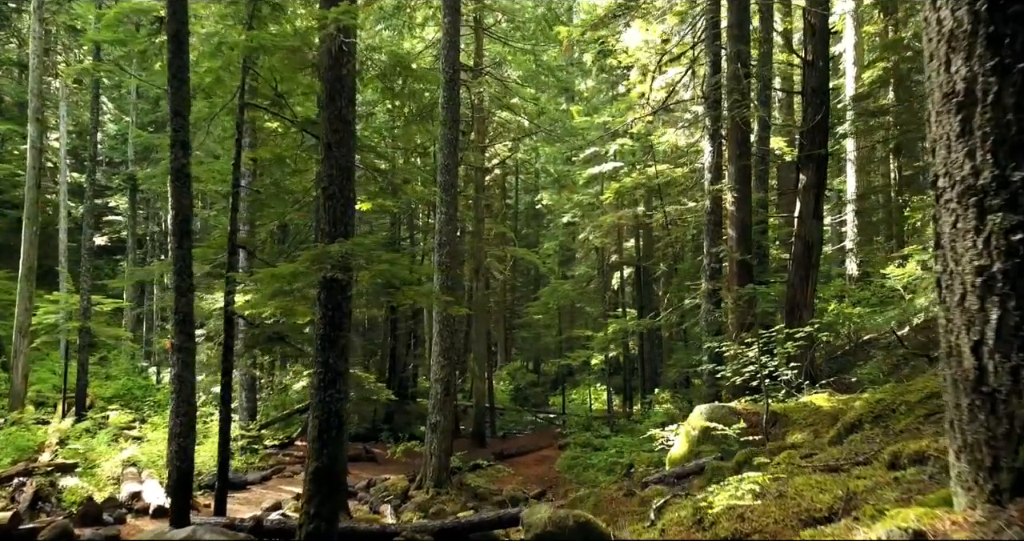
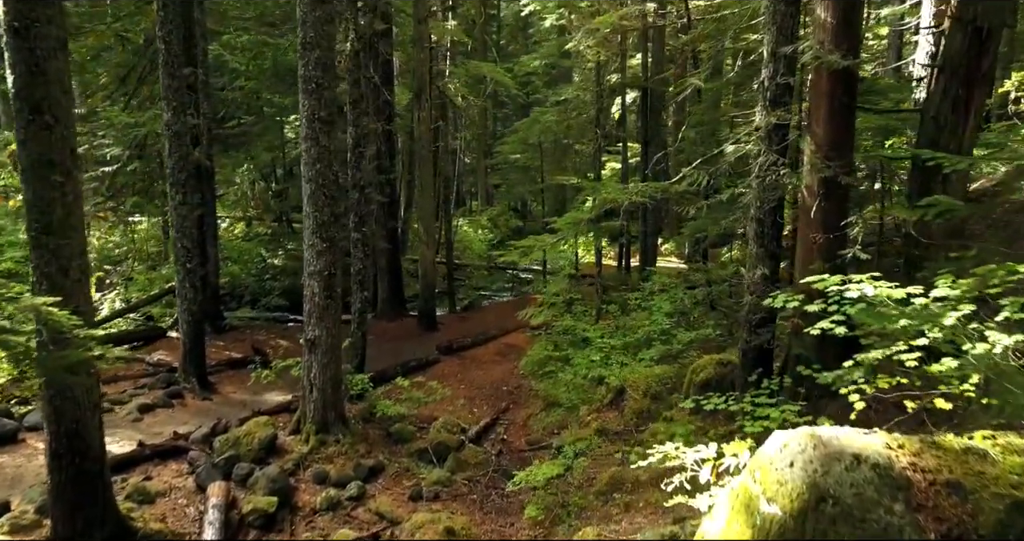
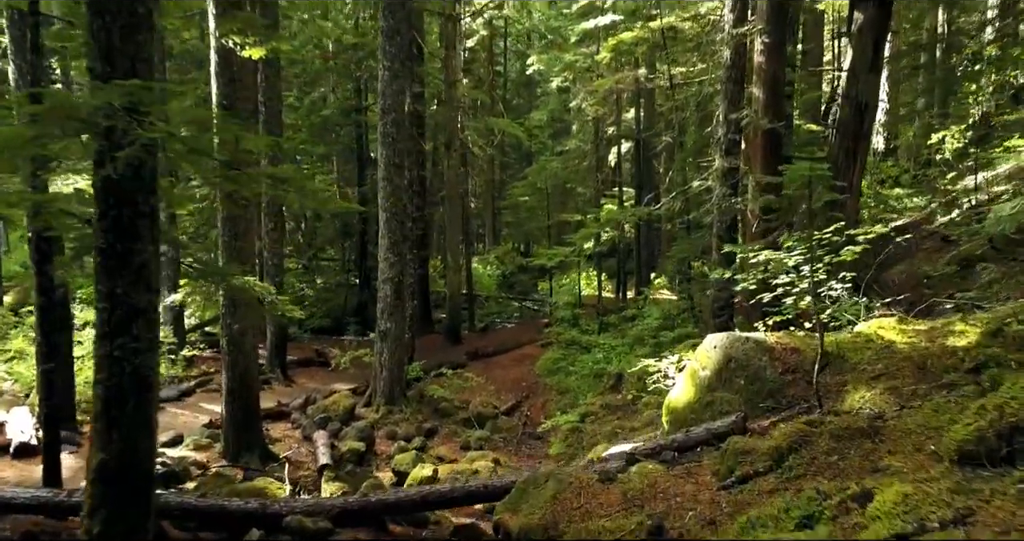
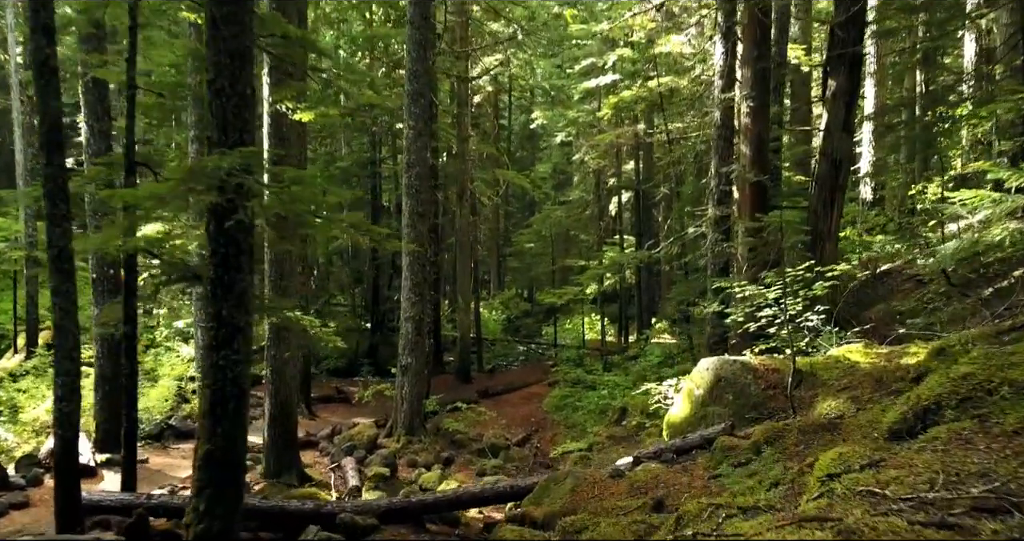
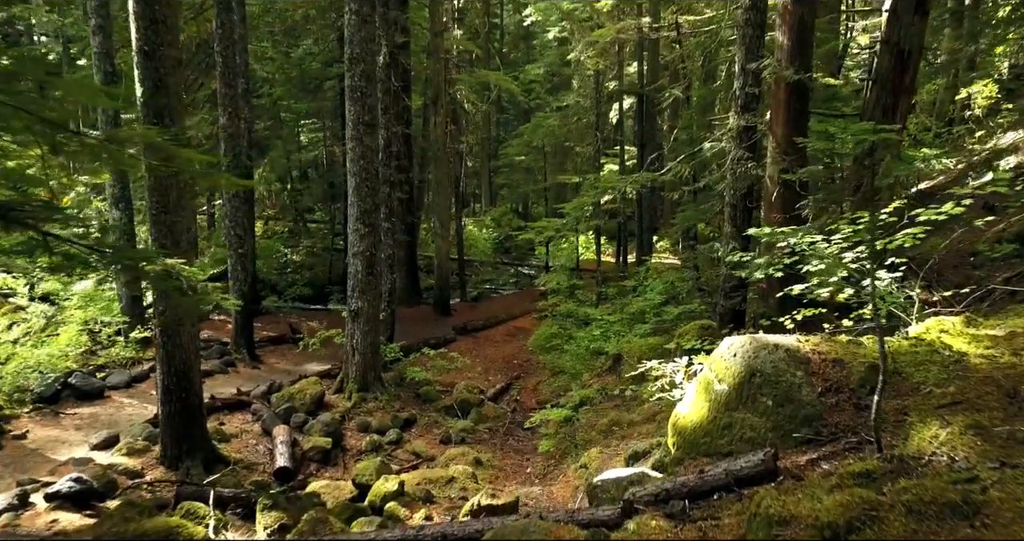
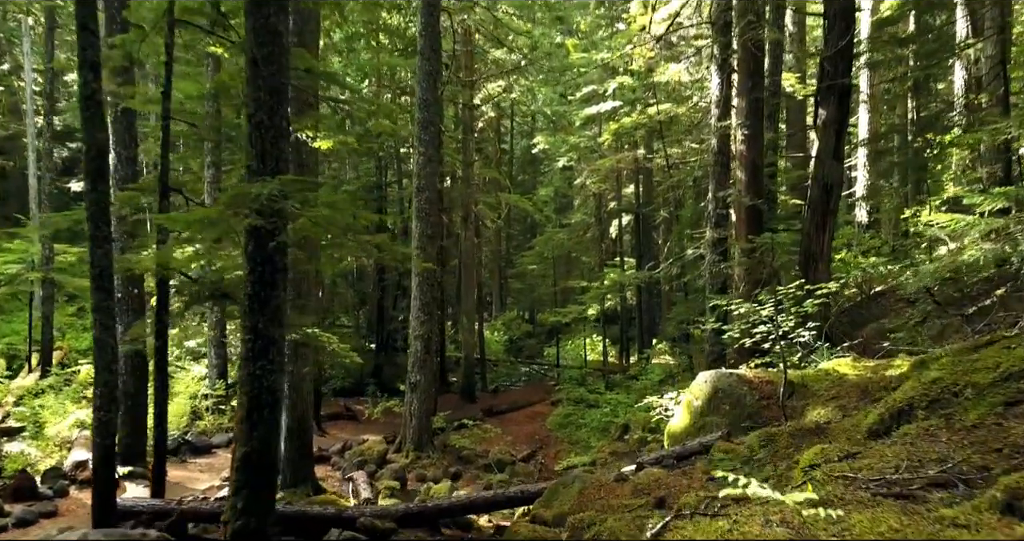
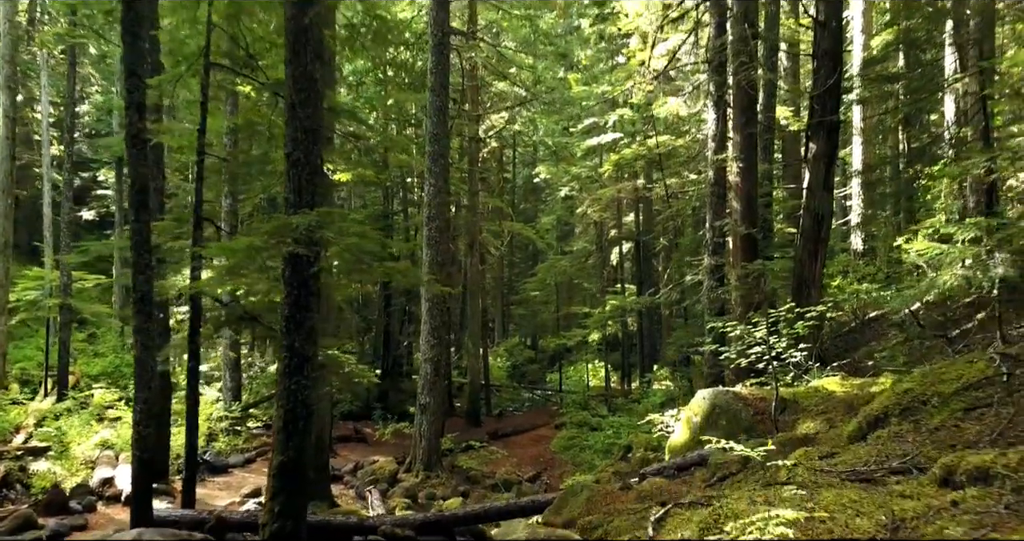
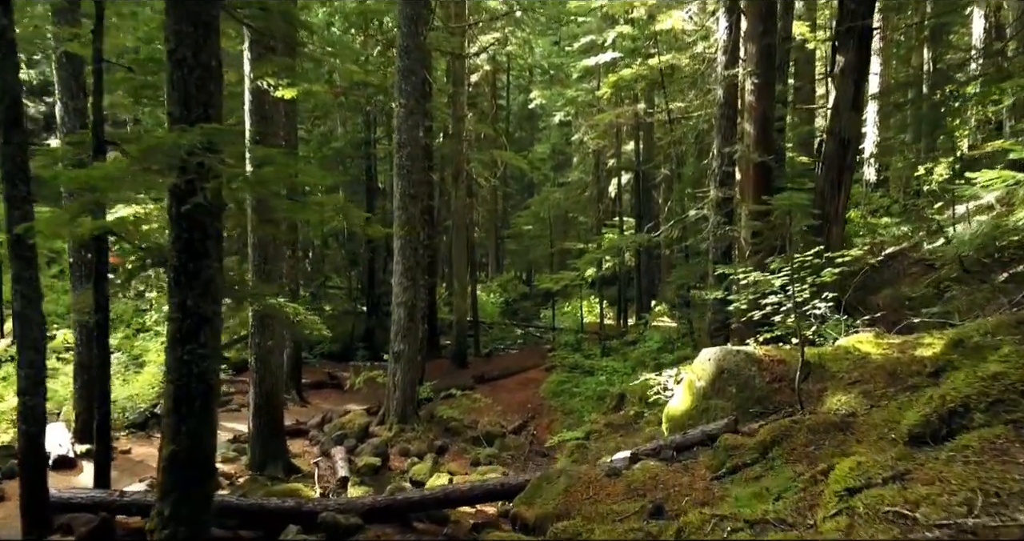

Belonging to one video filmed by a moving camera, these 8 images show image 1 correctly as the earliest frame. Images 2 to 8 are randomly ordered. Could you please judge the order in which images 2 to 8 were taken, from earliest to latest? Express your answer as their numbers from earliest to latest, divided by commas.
7, 6, 4, 8, 3, 5, 2
